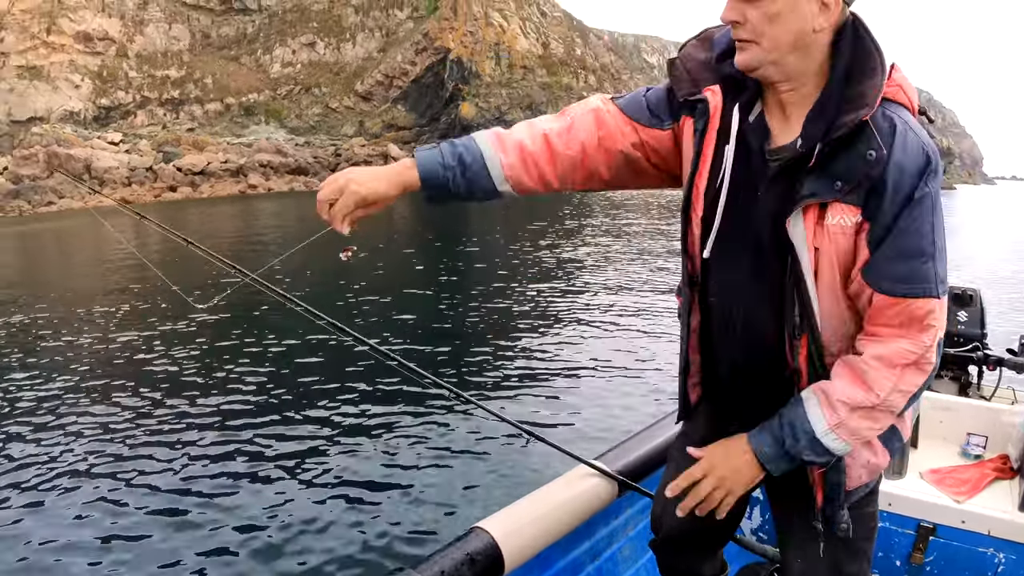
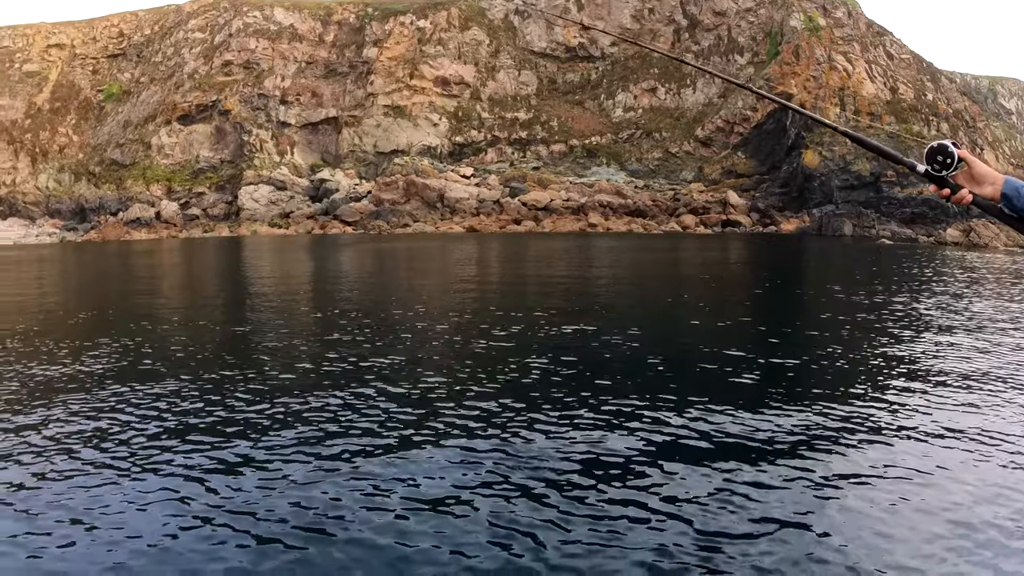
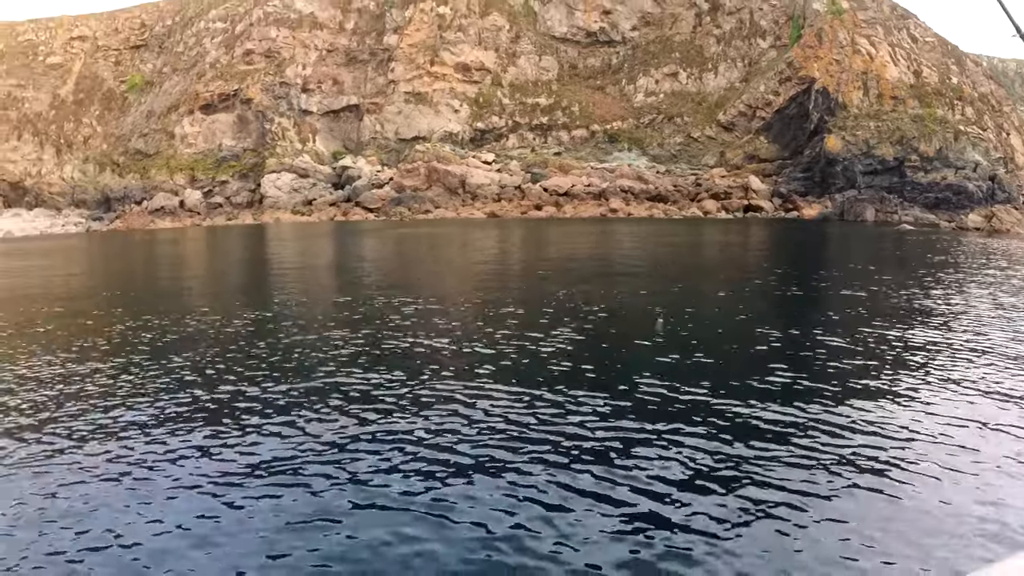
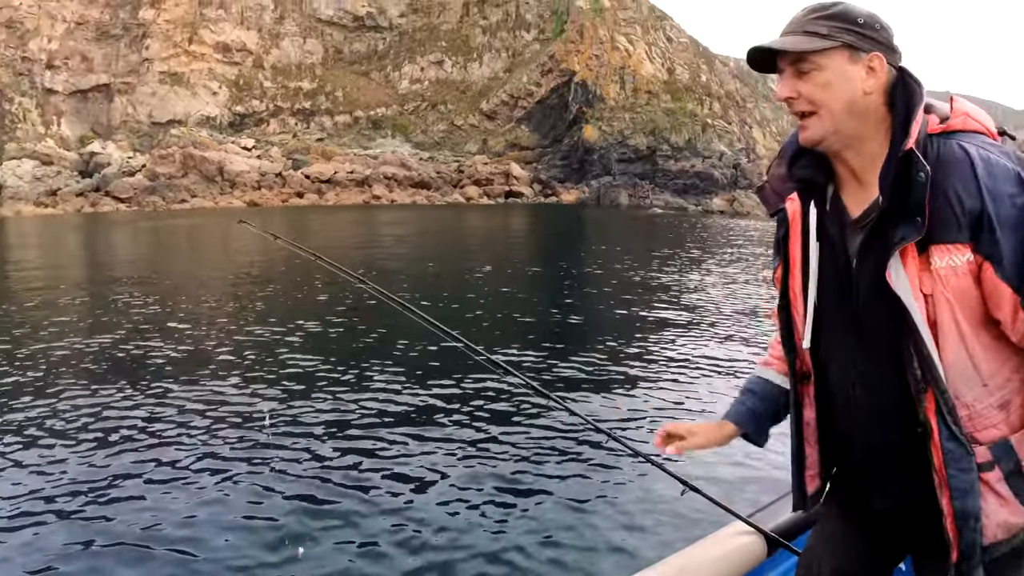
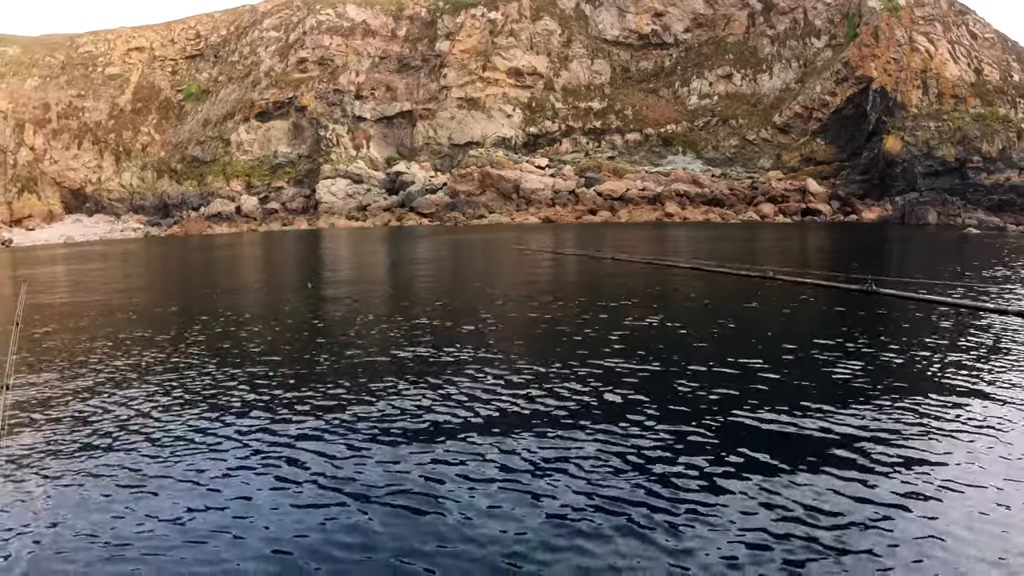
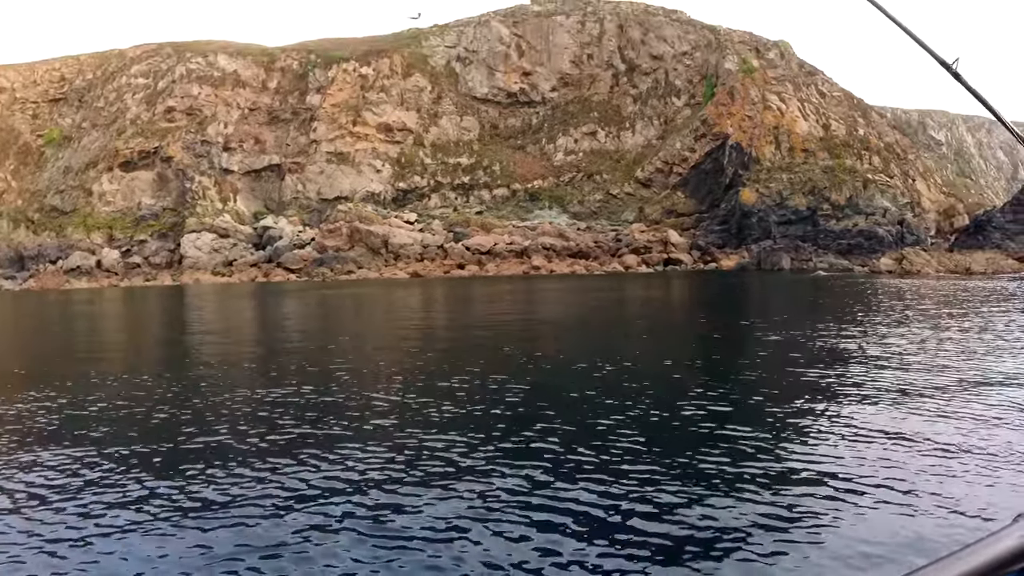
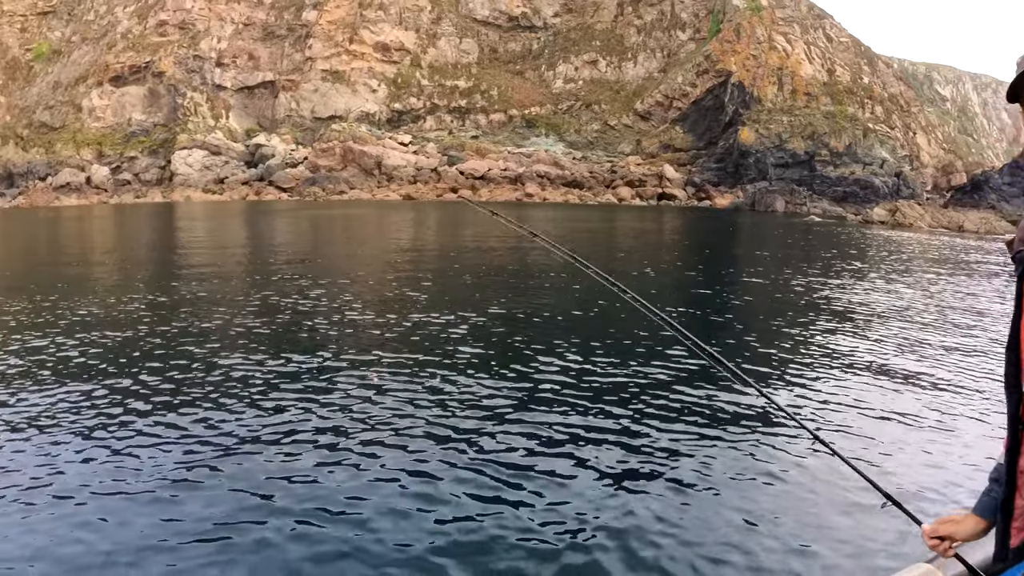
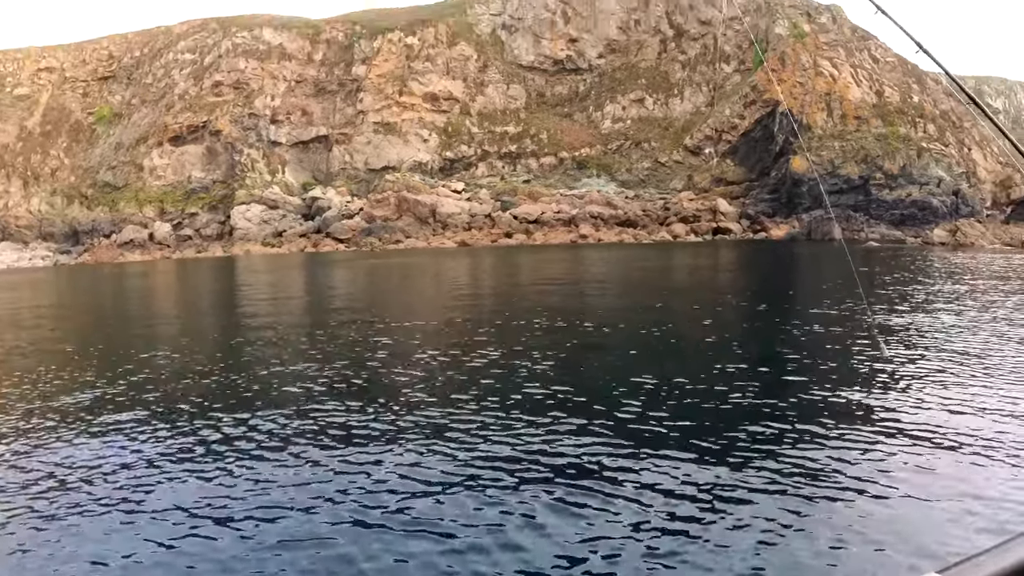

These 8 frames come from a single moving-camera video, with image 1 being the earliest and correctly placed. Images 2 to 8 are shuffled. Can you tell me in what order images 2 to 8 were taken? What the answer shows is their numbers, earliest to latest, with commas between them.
4, 7, 3, 8, 6, 2, 5
